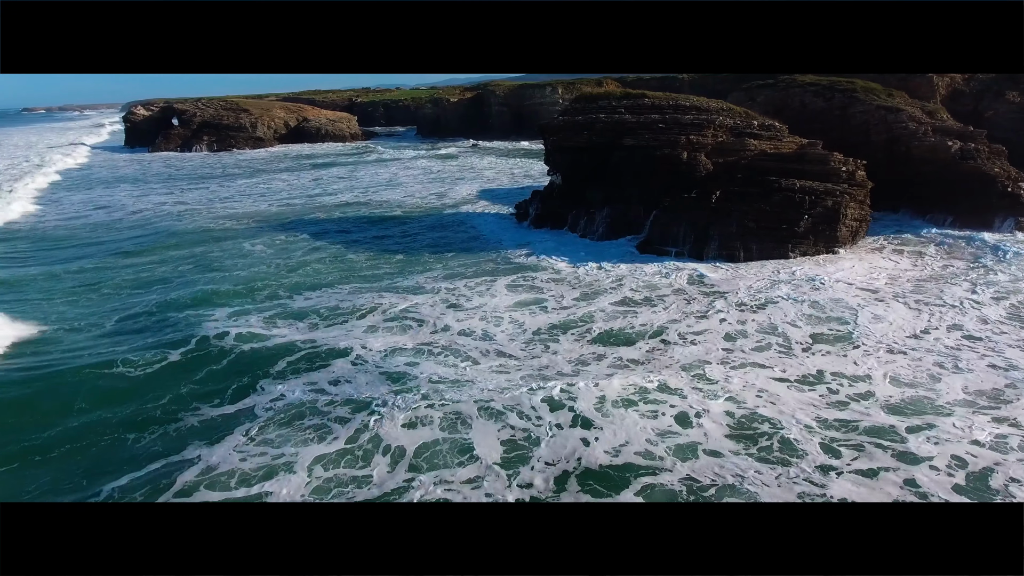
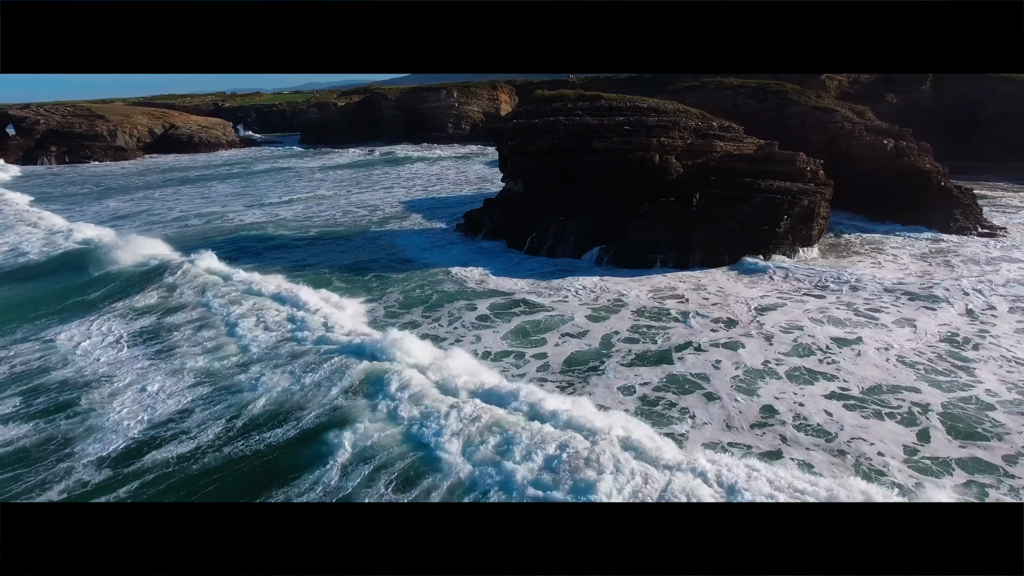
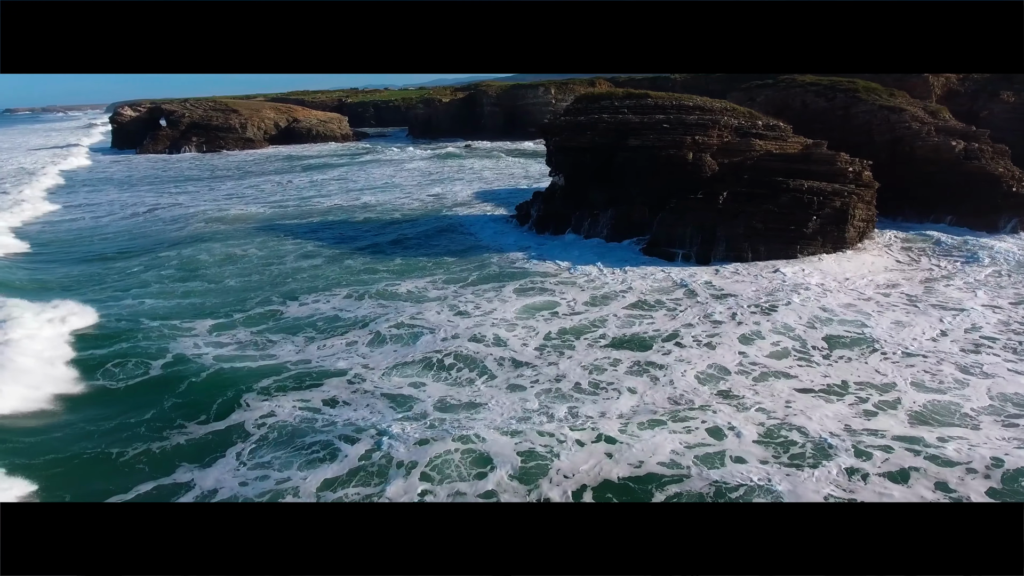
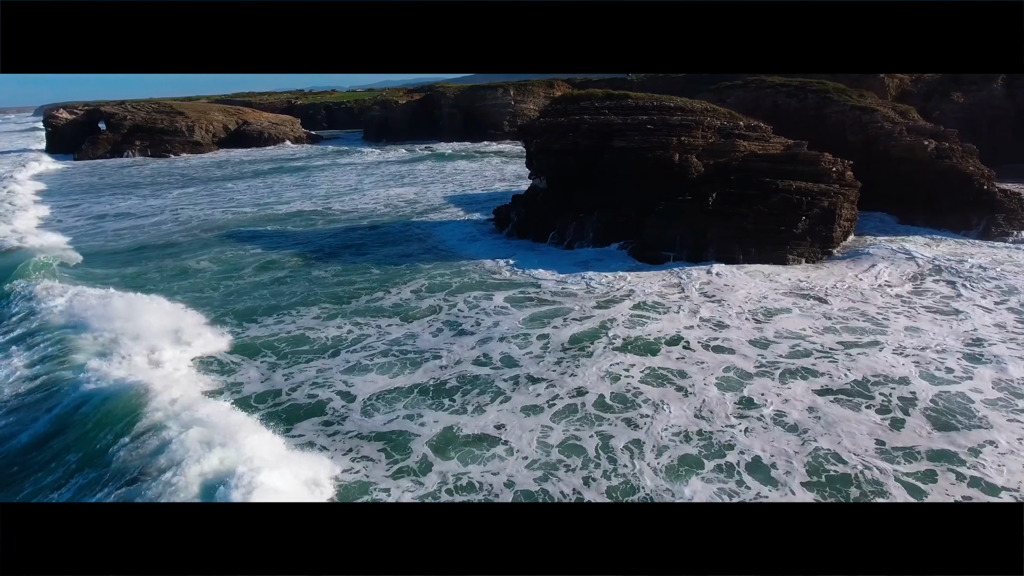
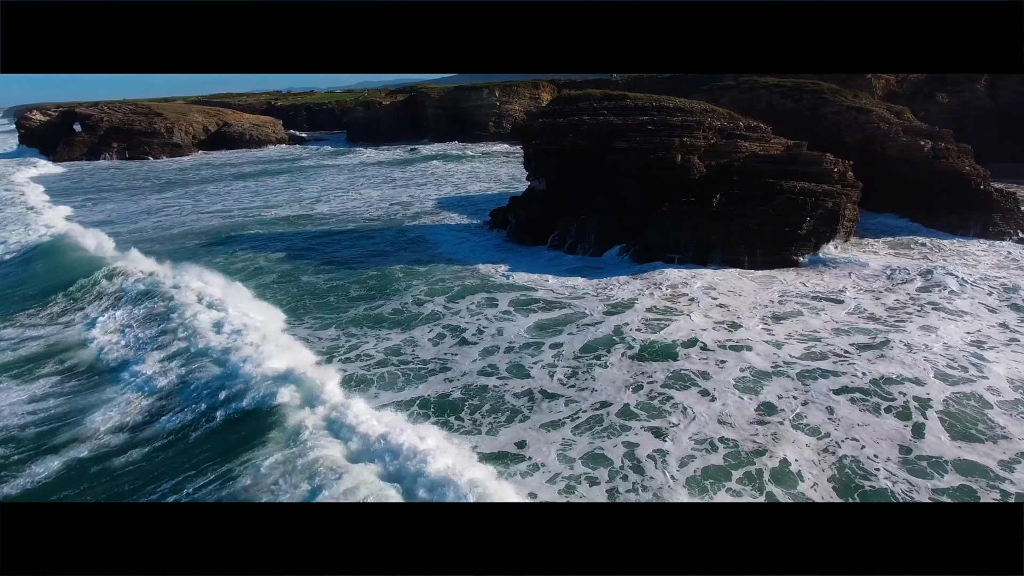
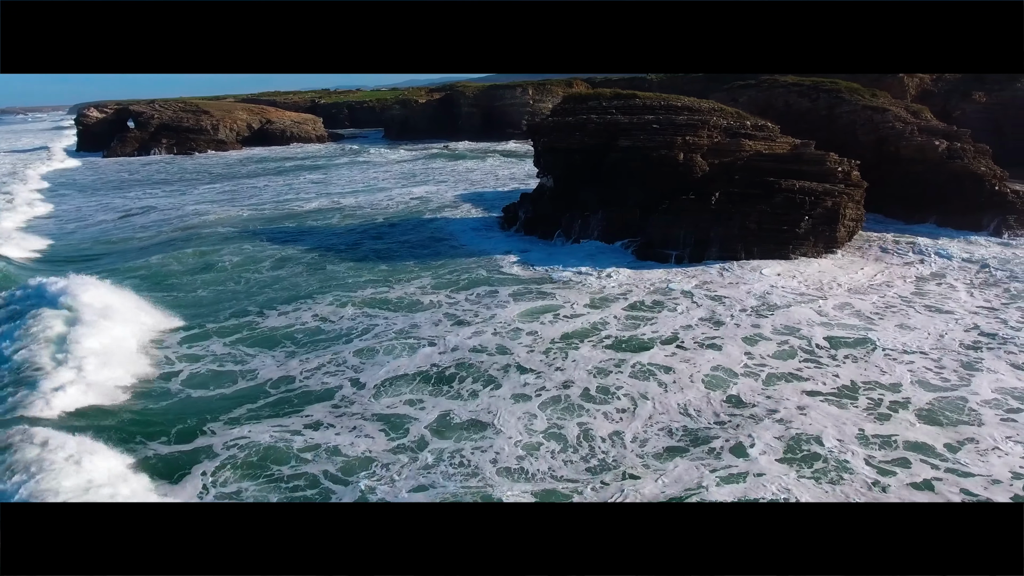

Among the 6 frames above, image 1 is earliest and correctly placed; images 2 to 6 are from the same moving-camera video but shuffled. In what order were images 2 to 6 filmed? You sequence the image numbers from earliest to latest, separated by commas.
3, 6, 4, 5, 2
